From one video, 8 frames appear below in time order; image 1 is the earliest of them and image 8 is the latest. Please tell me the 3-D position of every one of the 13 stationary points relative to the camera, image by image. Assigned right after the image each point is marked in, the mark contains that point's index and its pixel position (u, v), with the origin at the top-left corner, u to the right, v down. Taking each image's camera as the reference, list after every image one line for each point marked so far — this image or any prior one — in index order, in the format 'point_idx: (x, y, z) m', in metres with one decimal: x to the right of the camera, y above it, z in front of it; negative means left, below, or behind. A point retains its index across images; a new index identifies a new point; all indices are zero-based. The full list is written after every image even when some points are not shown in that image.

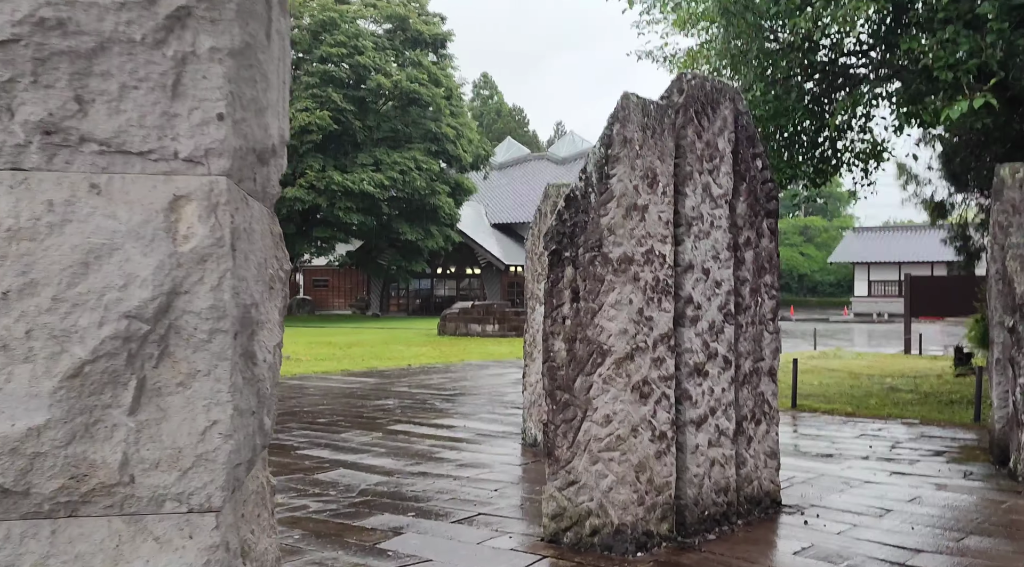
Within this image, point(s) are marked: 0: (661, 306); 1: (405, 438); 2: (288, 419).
0: (+0.7, -0.1, +5.0) m
1: (-0.8, -1.2, +8.8) m
2: (-2.0, -1.2, +10.2) m
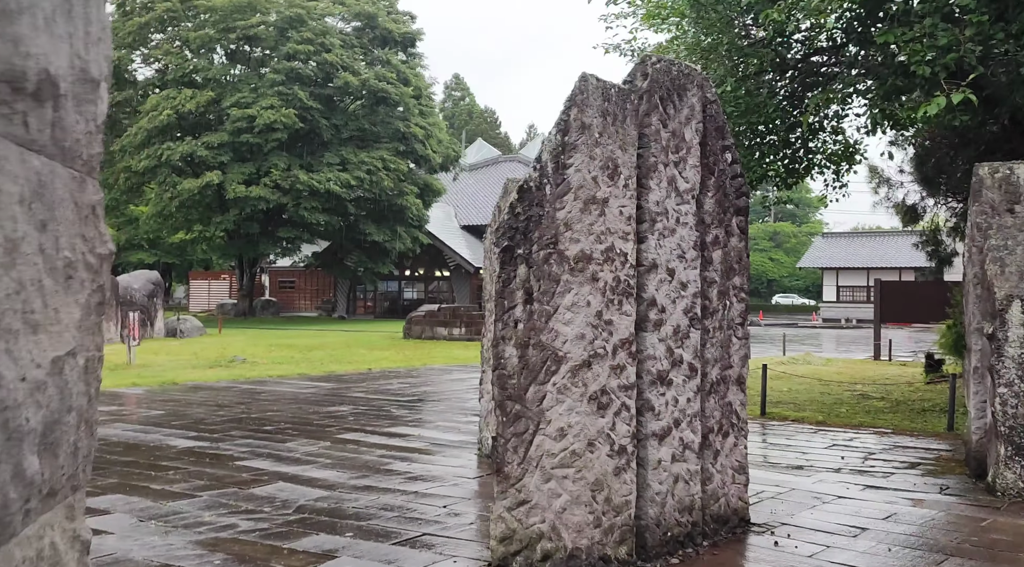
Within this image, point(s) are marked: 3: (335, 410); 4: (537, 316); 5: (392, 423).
0: (+0.4, -0.1, +4.6) m
1: (-1.2, -1.2, +8.3) m
2: (-2.4, -1.2, +9.7) m
3: (-1.7, -1.2, +10.9) m
4: (+0.1, -0.1, +4.5) m
5: (-1.0, -1.2, +10.0) m
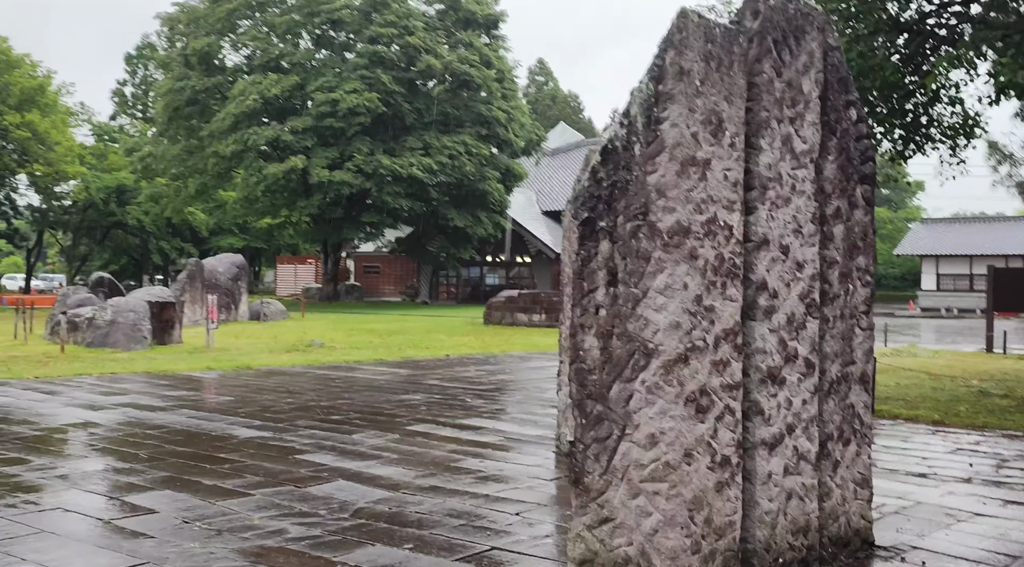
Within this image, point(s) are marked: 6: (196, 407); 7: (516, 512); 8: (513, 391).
0: (+0.7, 0.0, +3.9) m
1: (-0.6, -1.1, +7.7) m
2: (-1.7, -1.1, +9.2) m
3: (-0.9, -1.1, +10.3) m
4: (+0.4, -0.1, +3.8) m
5: (-0.4, -1.1, +9.3) m
6: (-2.7, -1.1, +9.7) m
7: (0.0, -1.1, +5.5) m
8: (0.0, -1.1, +11.4) m
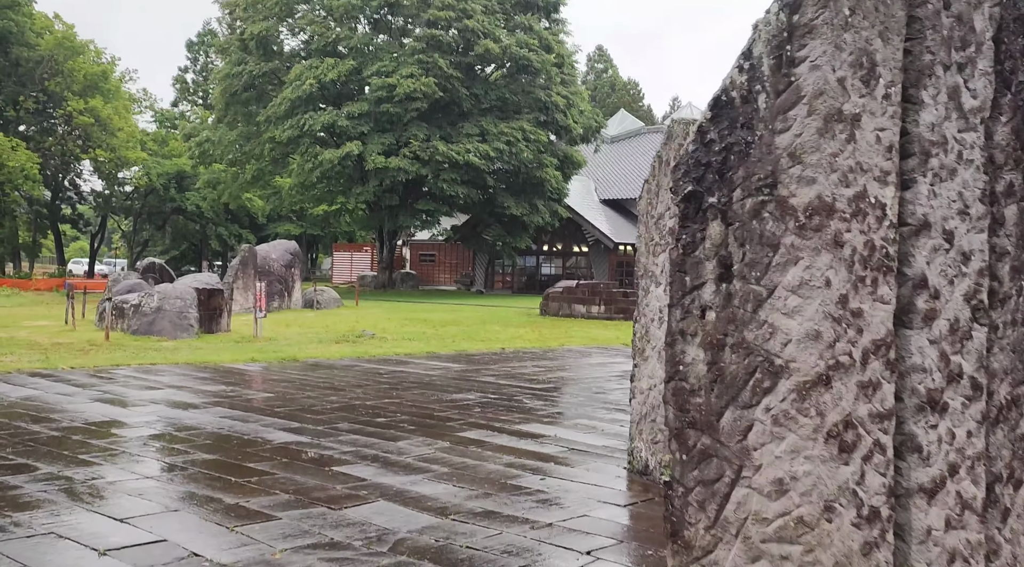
0: (+0.9, 0.0, +2.9) m
1: (-0.2, -1.0, +6.8) m
2: (-1.3, -1.0, +8.4) m
3: (-0.4, -1.0, +9.5) m
4: (+0.6, 0.0, +2.8) m
5: (+0.1, -1.0, +8.5) m
6: (-2.2, -0.9, +9.0) m
7: (+0.3, -1.1, +4.6) m
8: (+0.6, -1.0, +10.5) m
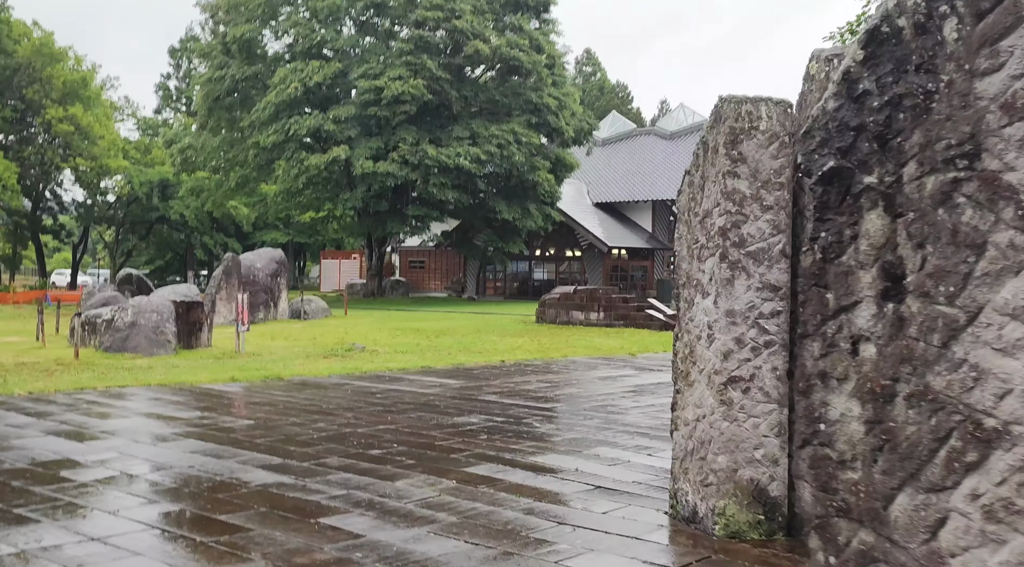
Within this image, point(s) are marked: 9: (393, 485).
0: (+1.1, 0.0, +1.9) m
1: (-0.1, -1.1, +5.8) m
2: (-1.2, -1.1, +7.4) m
3: (-0.4, -1.0, +8.5) m
4: (+0.7, -0.1, +1.9) m
5: (+0.2, -1.1, +7.5) m
6: (-2.1, -1.1, +7.9) m
7: (+0.4, -1.1, +3.6) m
8: (+0.6, -1.1, +9.5) m
9: (-0.6, -1.1, +6.1) m
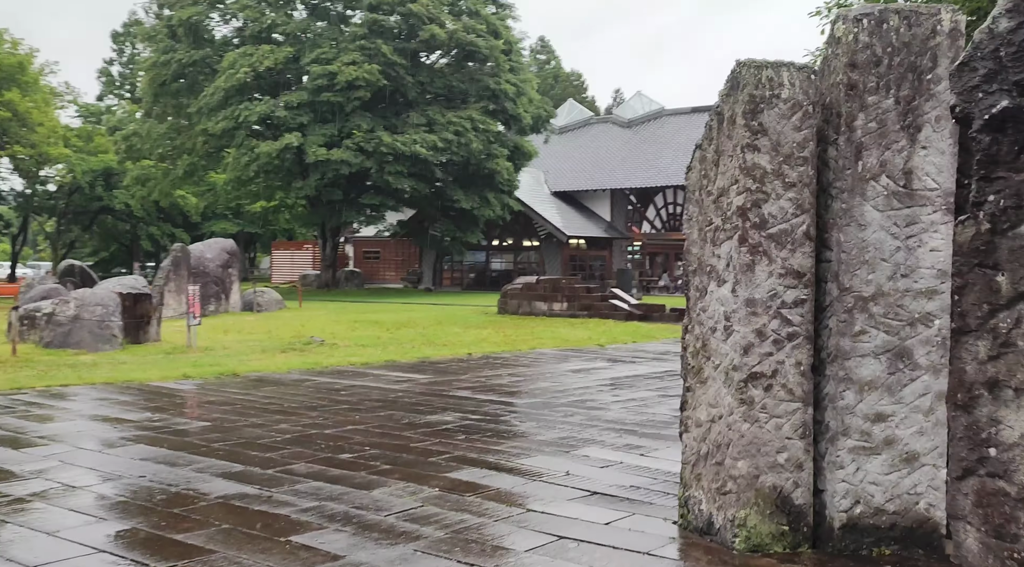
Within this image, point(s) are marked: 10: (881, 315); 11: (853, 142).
0: (+1.2, 0.0, +1.4) m
1: (-0.2, -1.0, +5.3) m
2: (-1.3, -1.0, +6.8) m
3: (-0.5, -1.0, +7.9) m
4: (+0.8, 0.0, +1.4) m
5: (+0.1, -1.0, +6.9) m
6: (-2.3, -1.0, +7.3) m
7: (+0.5, -1.1, +3.1) m
8: (+0.4, -1.0, +9.0) m
9: (-0.7, -1.0, +5.5) m
10: (+1.5, -0.1, +4.5) m
11: (+1.4, +0.6, +4.6) m
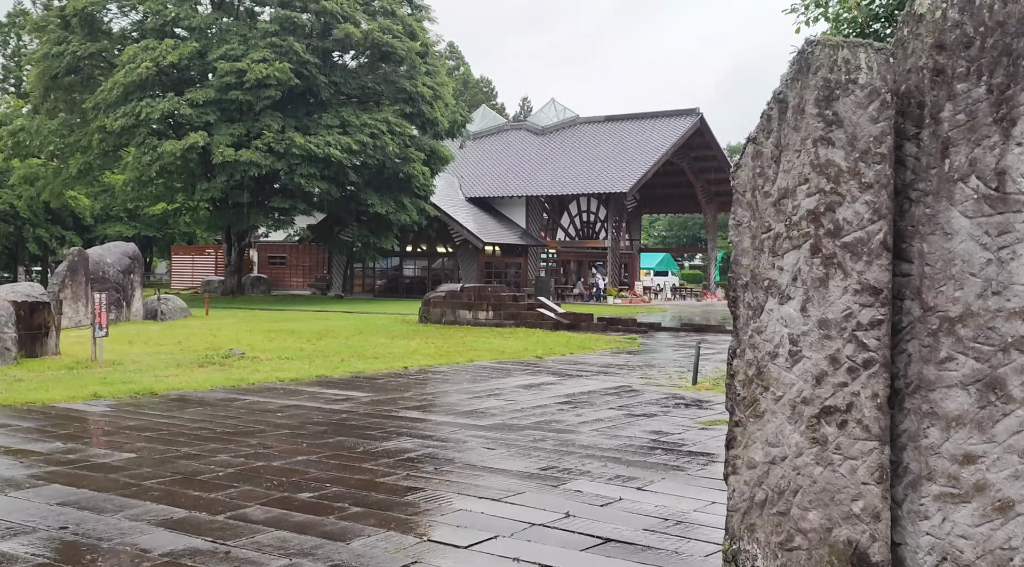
0: (+1.5, -0.1, +0.8) m
1: (-0.1, -1.1, +4.5) m
2: (-1.4, -1.1, +5.9) m
3: (-0.7, -1.0, +7.1) m
4: (+1.2, -0.1, +0.7) m
5: (-0.1, -1.1, +6.1) m
6: (-2.4, -1.1, +6.3) m
7: (+0.7, -1.1, +2.3) m
8: (+0.1, -1.1, +8.2) m
9: (-0.7, -1.1, +4.6) m
10: (+1.6, -0.2, +3.9) m
11: (+1.5, +0.5, +3.9) m
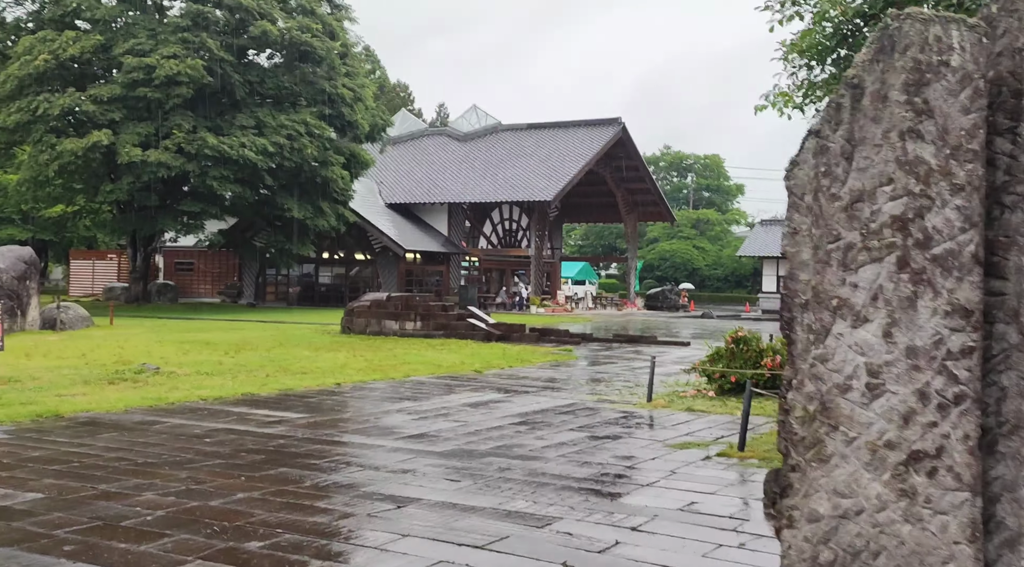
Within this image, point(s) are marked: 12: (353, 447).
0: (+1.9, -0.1, +0.2) m
1: (-0.1, -1.1, +3.7) m
2: (-1.5, -1.1, +5.0) m
3: (-0.9, -1.1, +6.3) m
4: (+1.5, -0.1, 0.0) m
5: (-0.2, -1.1, +5.4) m
6: (-2.5, -1.1, +5.4) m
7: (+0.9, -1.2, +1.6) m
8: (-0.1, -1.1, +7.5) m
9: (-0.7, -1.1, +3.9) m
10: (+1.6, -0.2, +3.3) m
11: (+1.5, +0.4, +3.3) m
12: (-1.1, -1.1, +7.8) m
